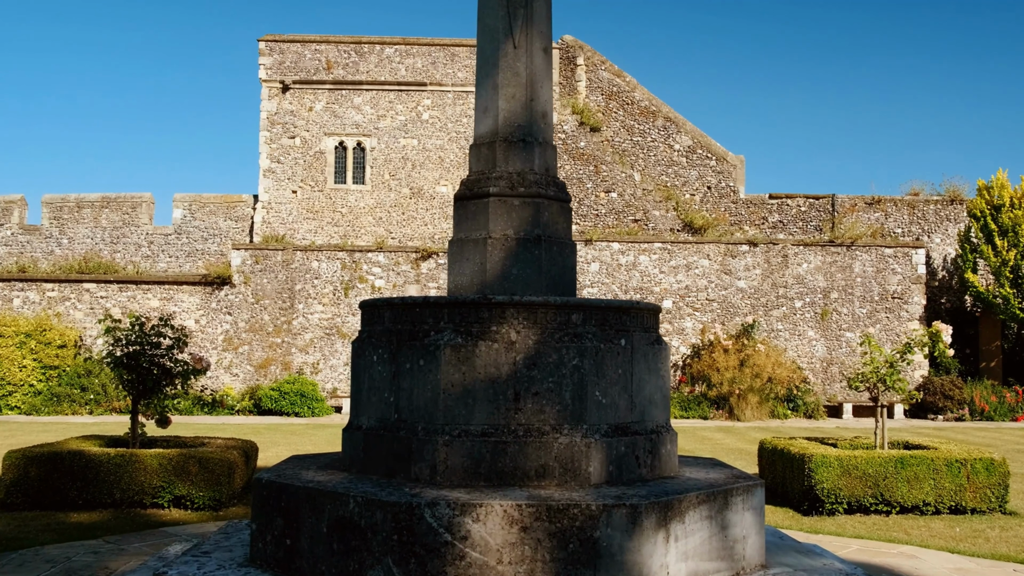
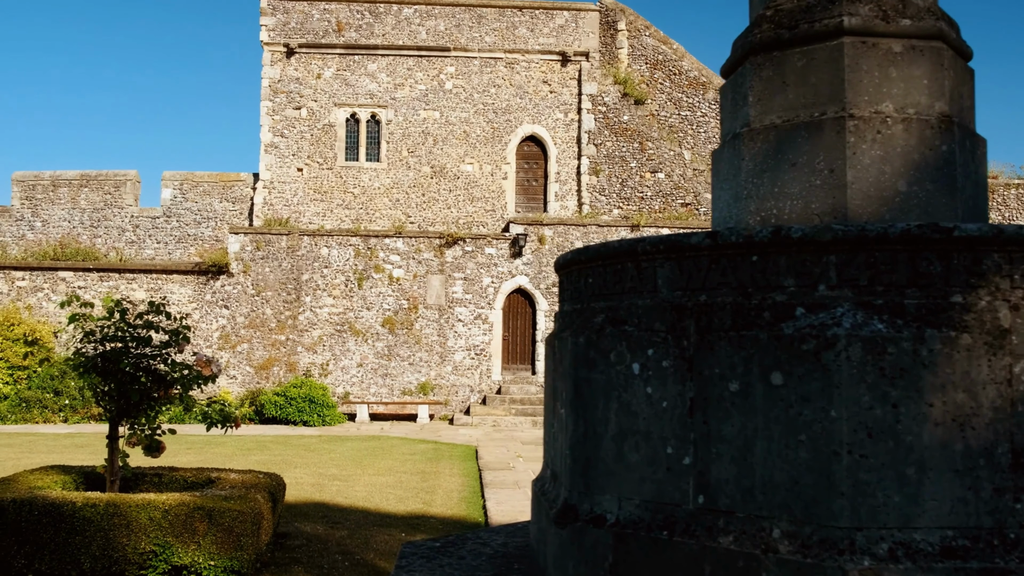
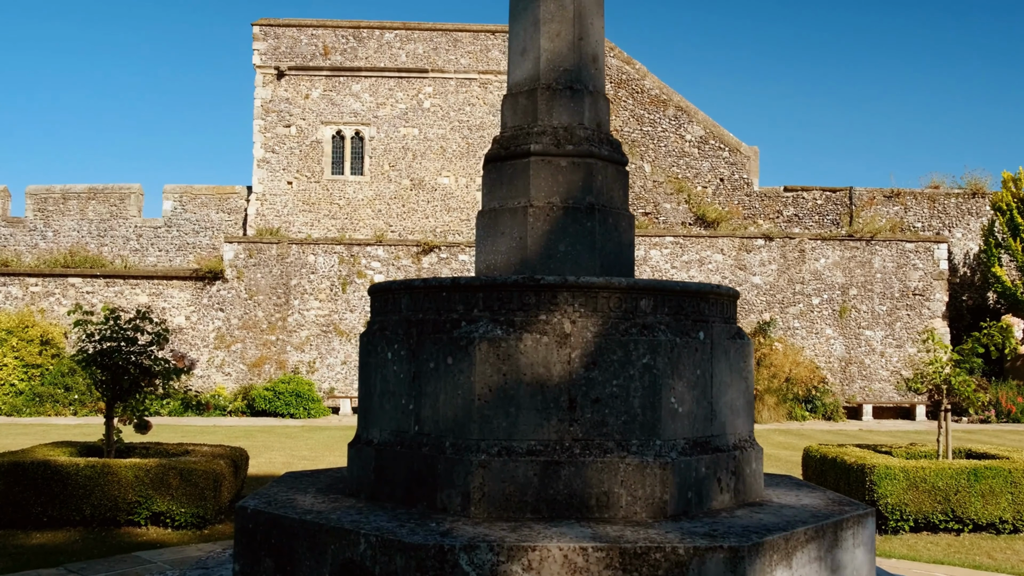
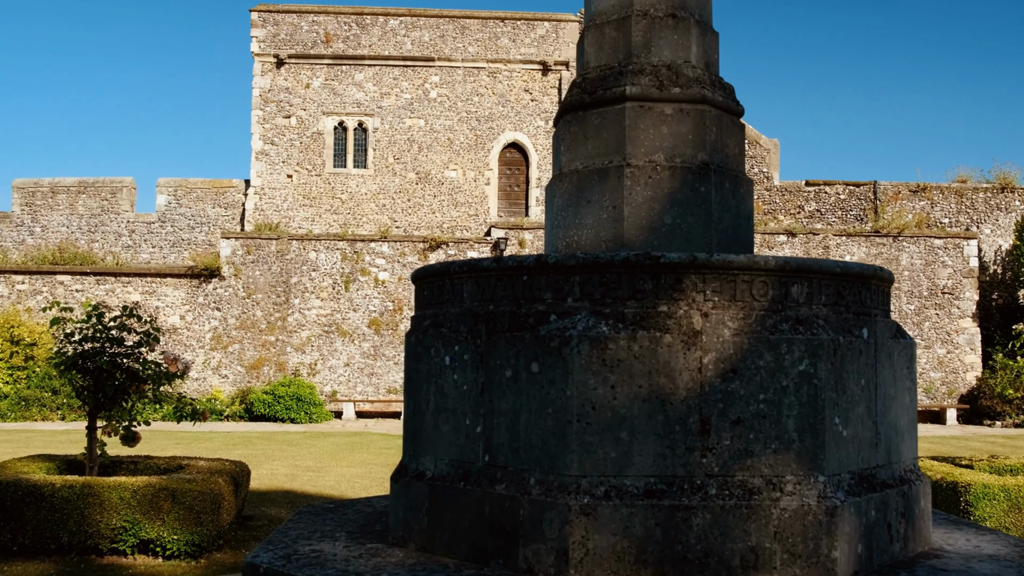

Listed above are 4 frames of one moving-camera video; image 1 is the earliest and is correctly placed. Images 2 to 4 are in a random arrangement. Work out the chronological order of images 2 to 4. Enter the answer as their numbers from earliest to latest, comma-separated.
3, 4, 2
